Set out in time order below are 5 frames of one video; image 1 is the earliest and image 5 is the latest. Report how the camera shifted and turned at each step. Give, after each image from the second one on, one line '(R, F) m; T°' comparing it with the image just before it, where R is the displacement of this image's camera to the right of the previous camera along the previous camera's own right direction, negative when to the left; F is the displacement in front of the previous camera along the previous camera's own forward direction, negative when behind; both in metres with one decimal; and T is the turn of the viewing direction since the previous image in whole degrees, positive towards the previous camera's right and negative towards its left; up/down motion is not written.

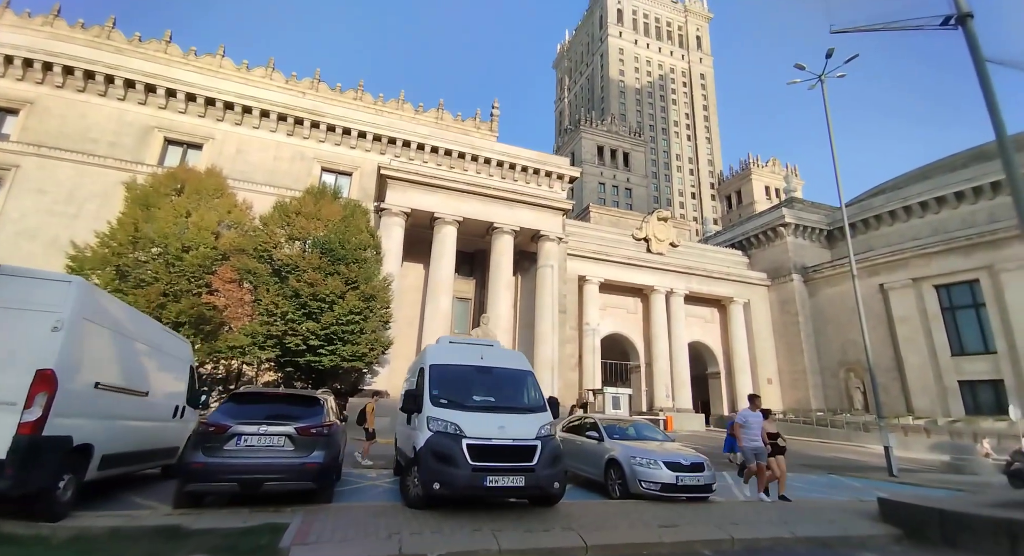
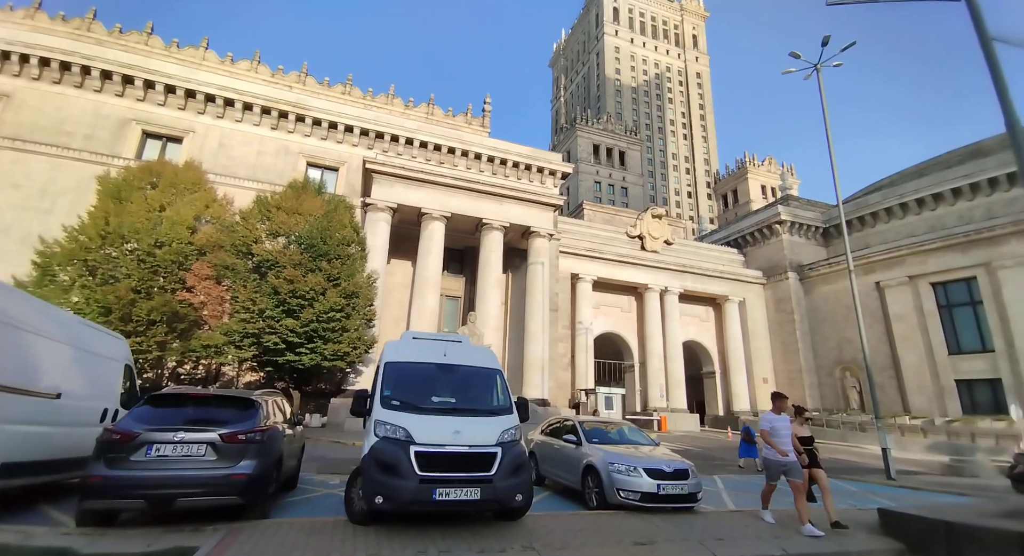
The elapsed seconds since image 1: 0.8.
(+0.4, +0.6) m; 0°
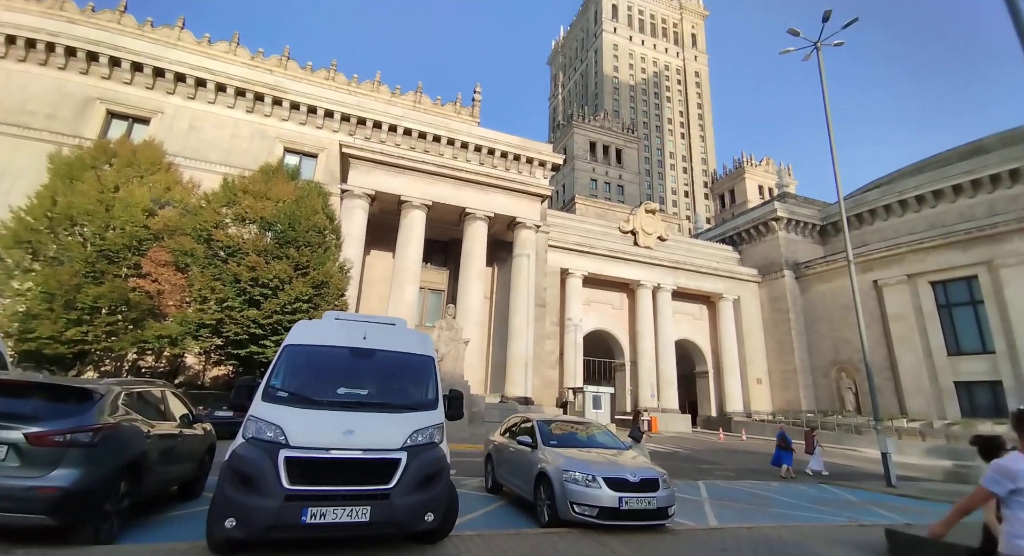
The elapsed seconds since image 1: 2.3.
(+0.7, +1.1) m; 0°
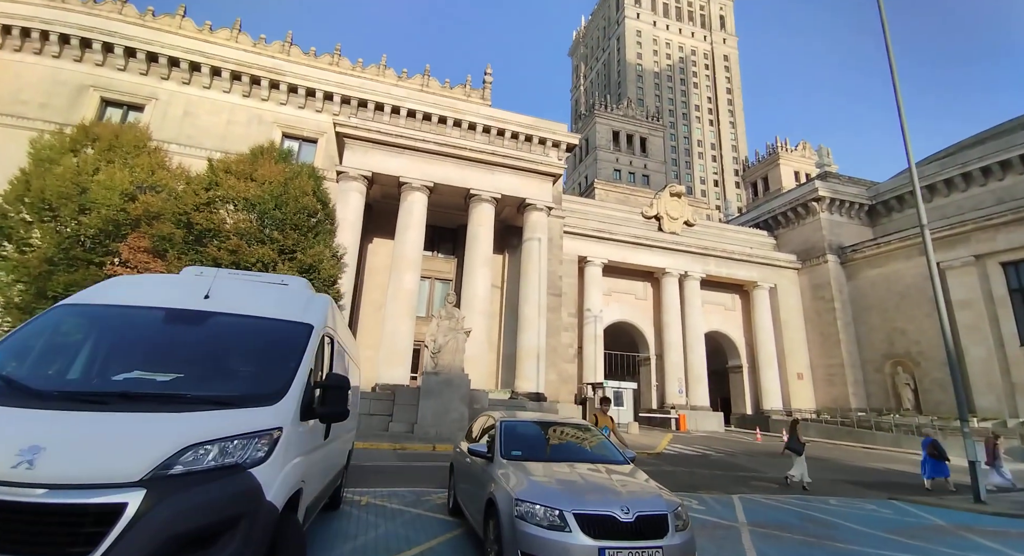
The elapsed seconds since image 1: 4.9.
(+0.8, +2.0) m; -3°
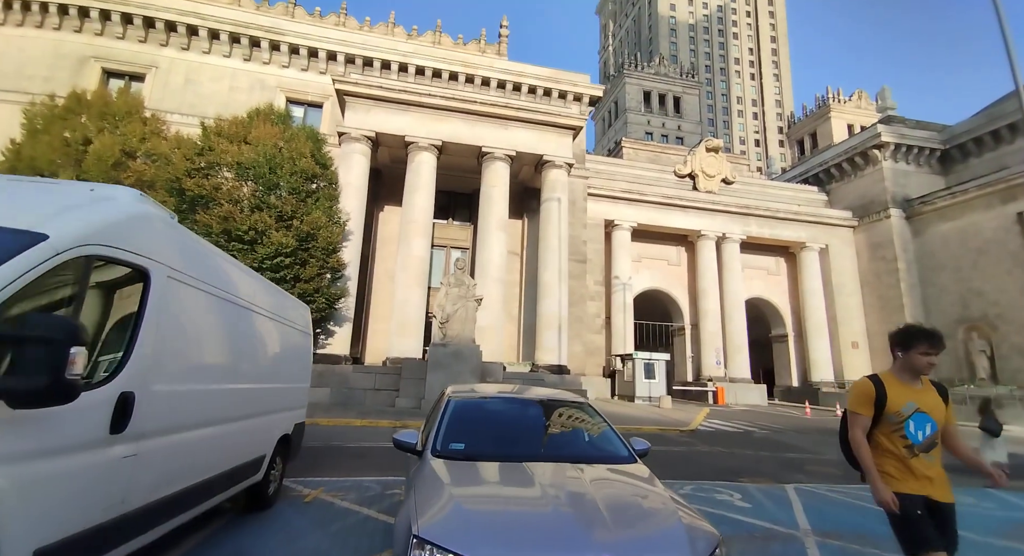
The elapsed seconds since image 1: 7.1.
(+0.6, +1.7) m; -4°
